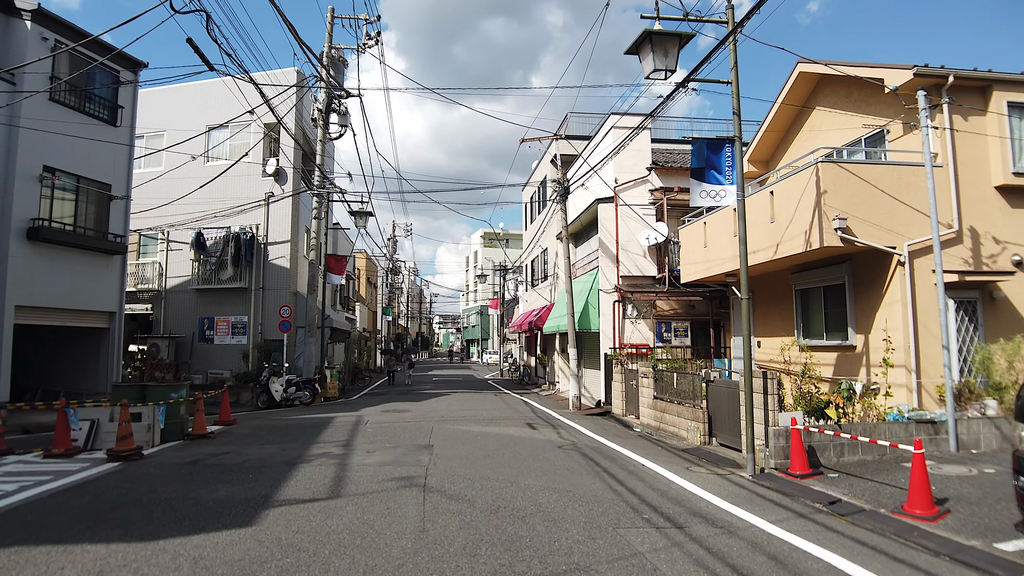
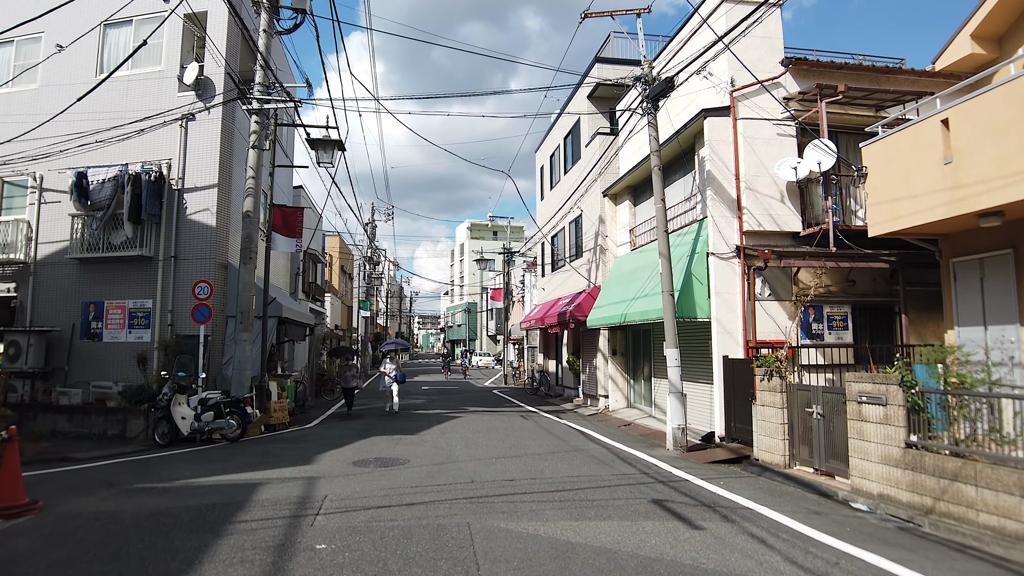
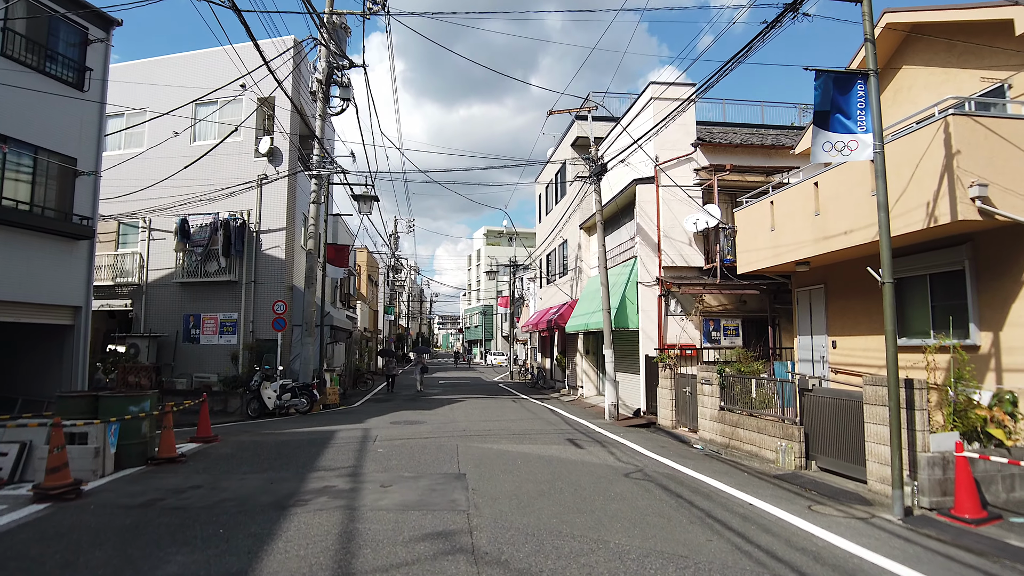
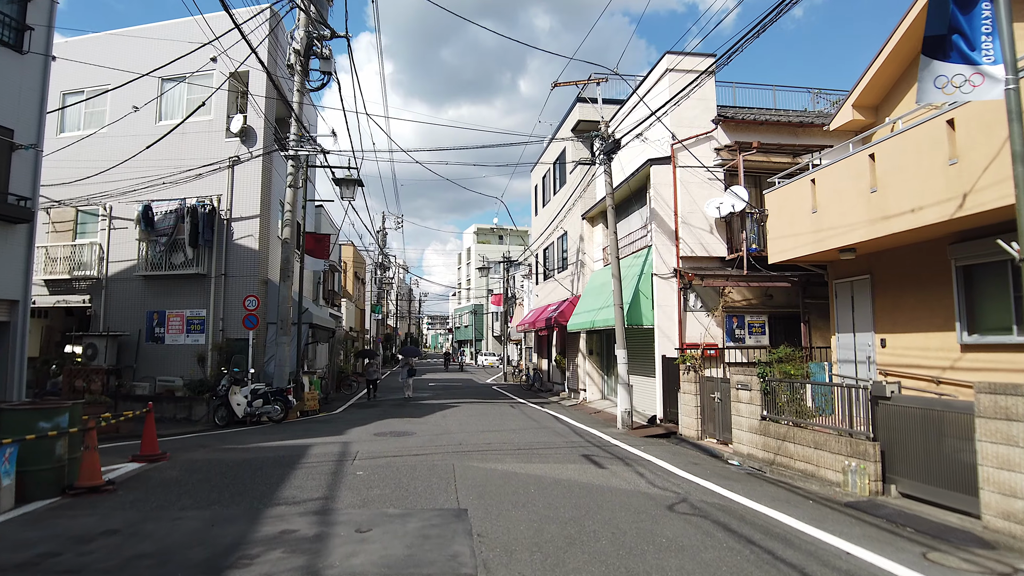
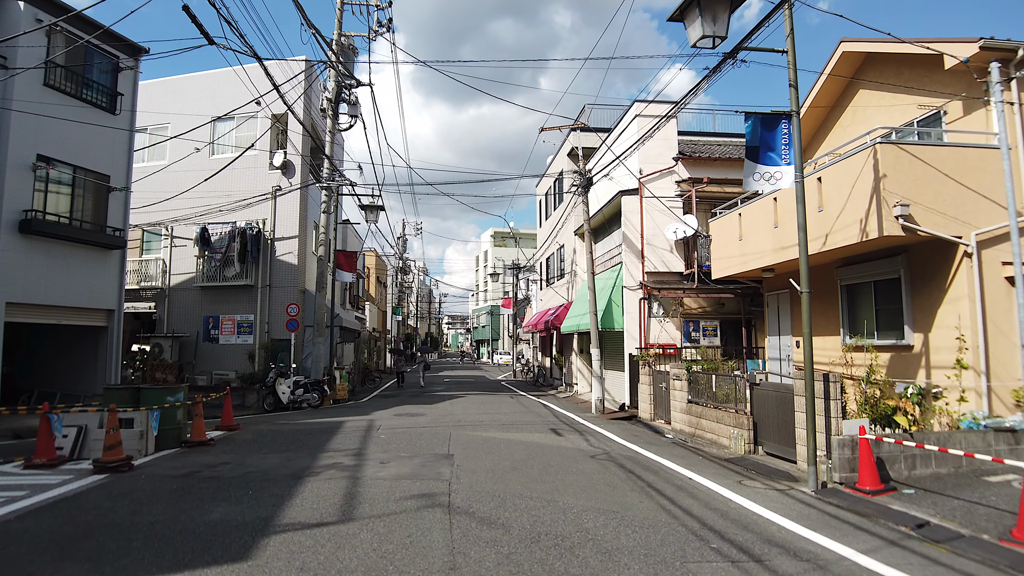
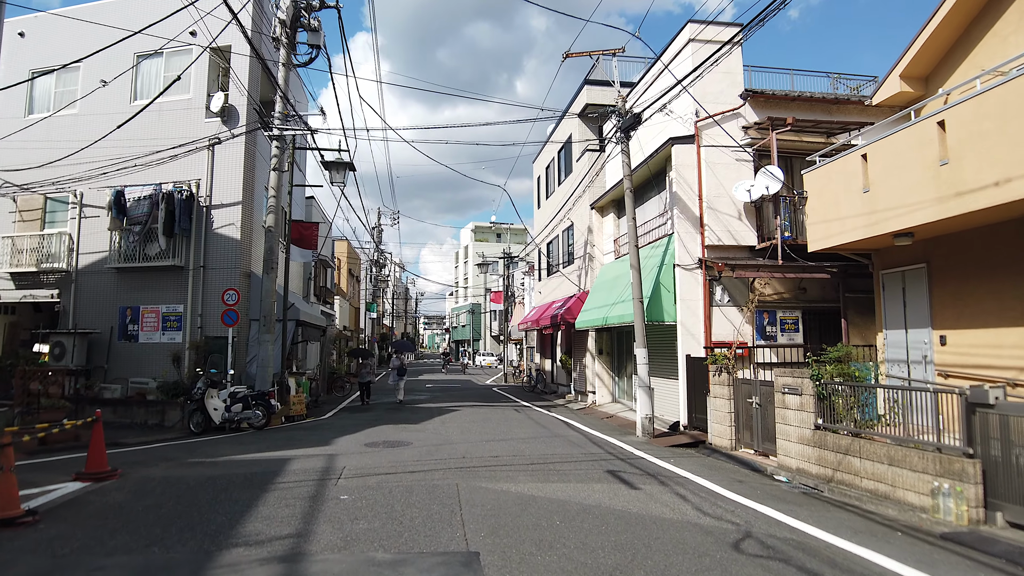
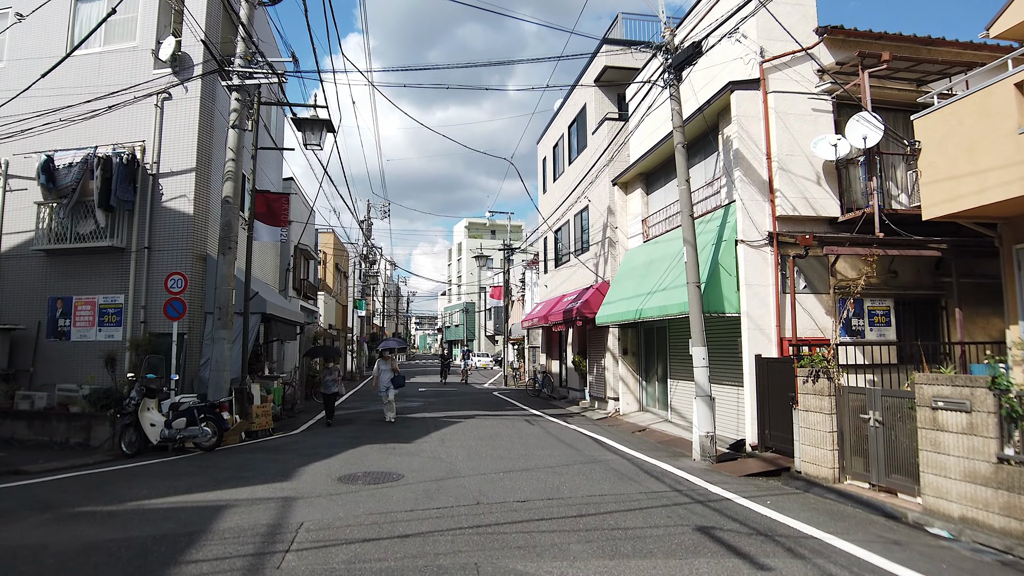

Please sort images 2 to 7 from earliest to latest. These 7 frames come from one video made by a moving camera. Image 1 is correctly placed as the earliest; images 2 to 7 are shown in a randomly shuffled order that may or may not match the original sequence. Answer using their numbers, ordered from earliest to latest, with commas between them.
5, 3, 4, 6, 2, 7
